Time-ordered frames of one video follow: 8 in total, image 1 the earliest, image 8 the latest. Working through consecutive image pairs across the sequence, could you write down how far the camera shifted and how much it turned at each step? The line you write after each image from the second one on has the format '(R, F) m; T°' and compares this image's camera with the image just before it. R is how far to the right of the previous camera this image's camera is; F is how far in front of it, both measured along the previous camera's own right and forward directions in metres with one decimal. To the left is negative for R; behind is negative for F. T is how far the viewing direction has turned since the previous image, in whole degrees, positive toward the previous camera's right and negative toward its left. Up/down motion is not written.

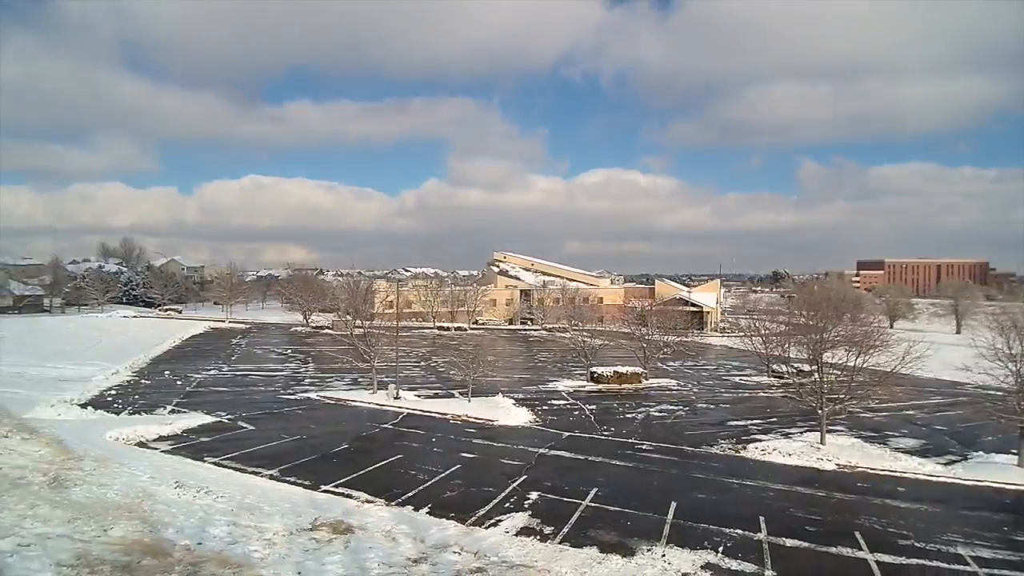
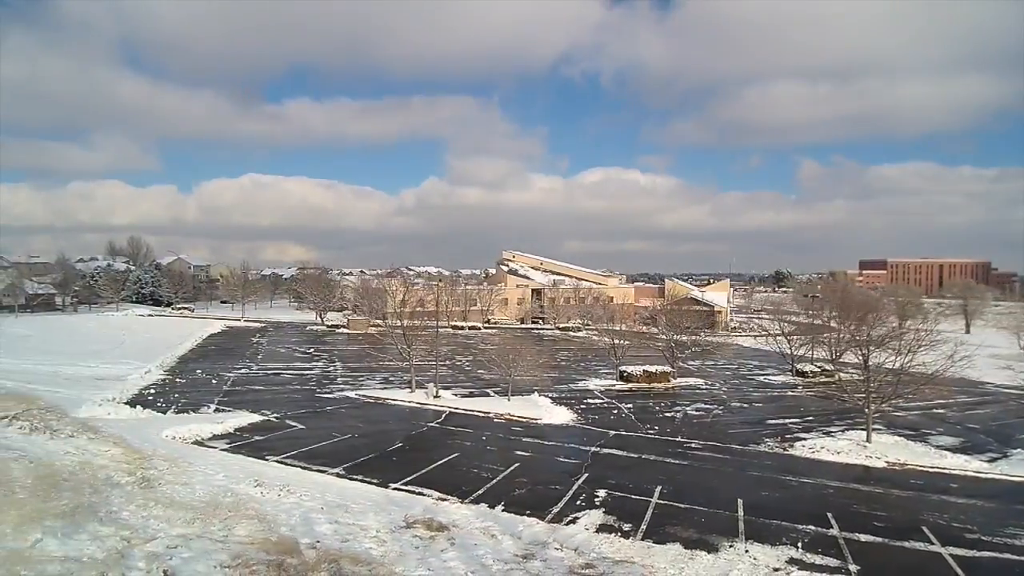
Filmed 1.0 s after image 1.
(-1.6, -0.1) m; 0°
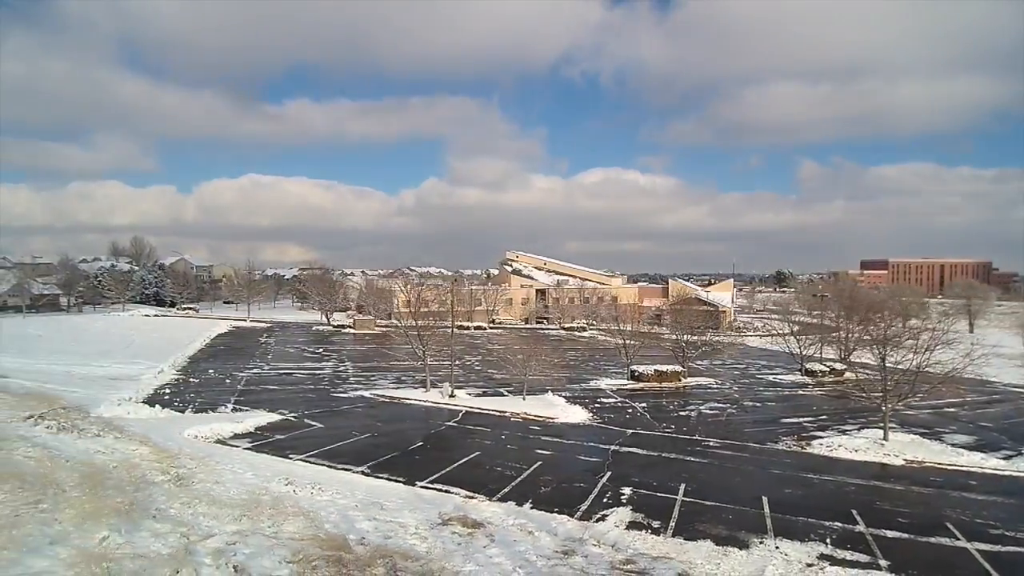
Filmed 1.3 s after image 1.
(-0.6, -0.1) m; 0°
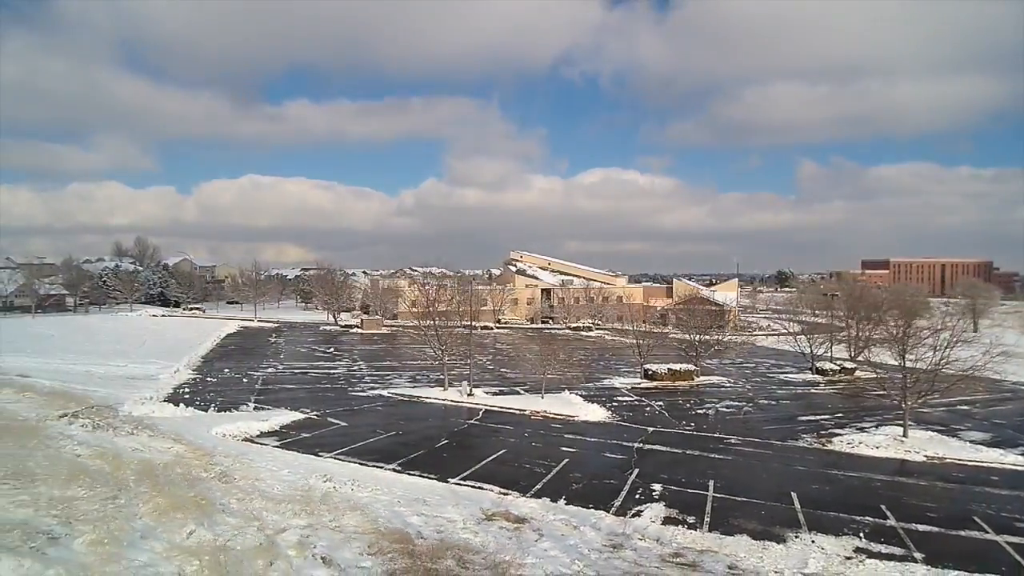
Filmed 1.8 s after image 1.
(-0.7, -0.1) m; 0°
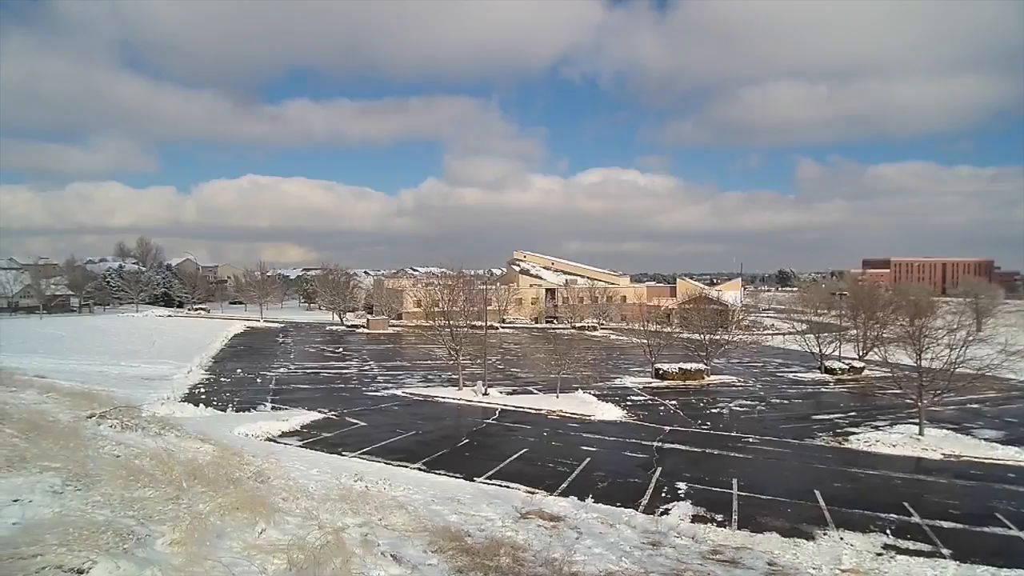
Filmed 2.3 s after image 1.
(-0.6, -0.1) m; 0°
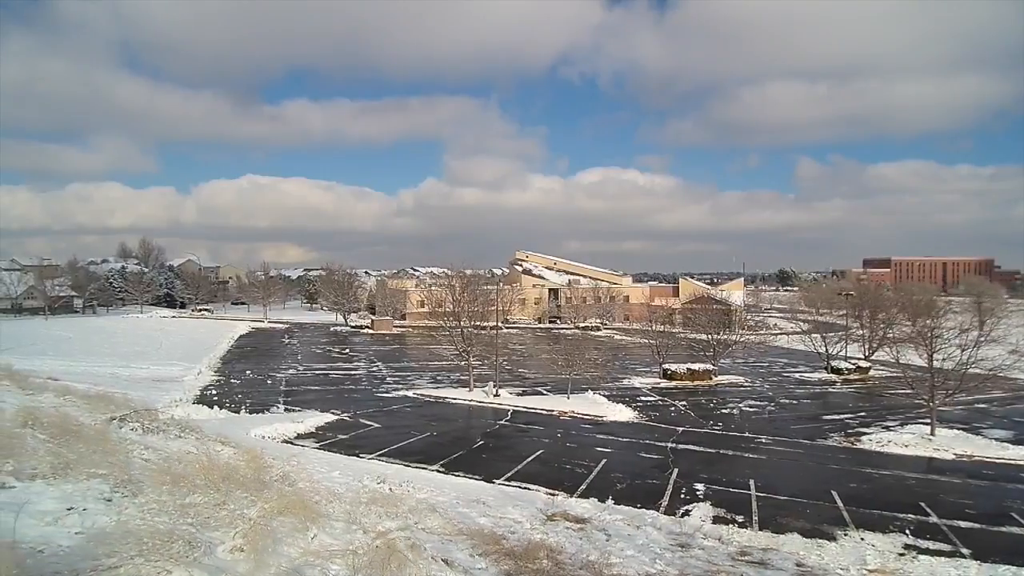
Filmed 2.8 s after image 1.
(-0.4, -0.1) m; 0°
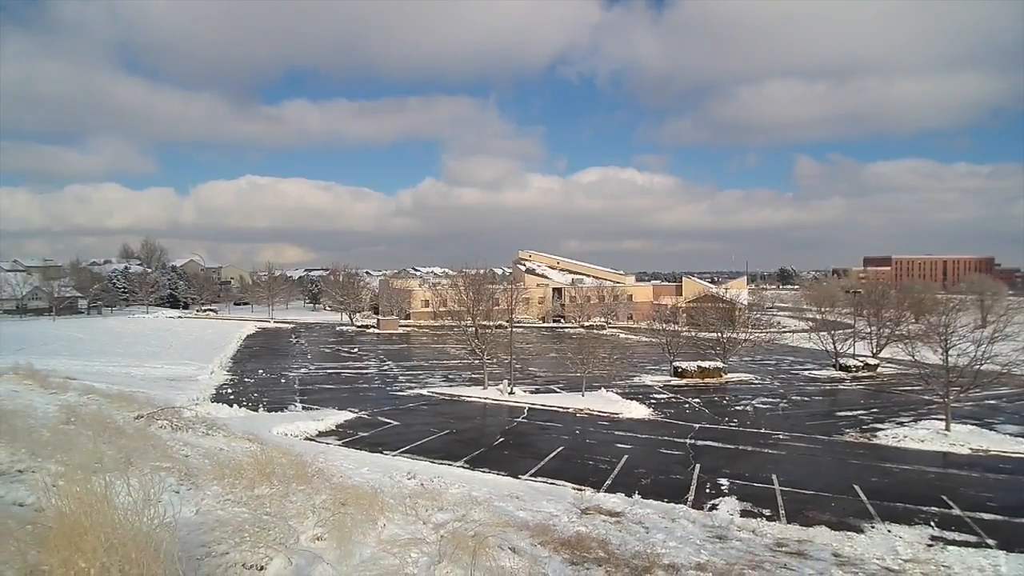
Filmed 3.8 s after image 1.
(-0.6, -0.1) m; 0°
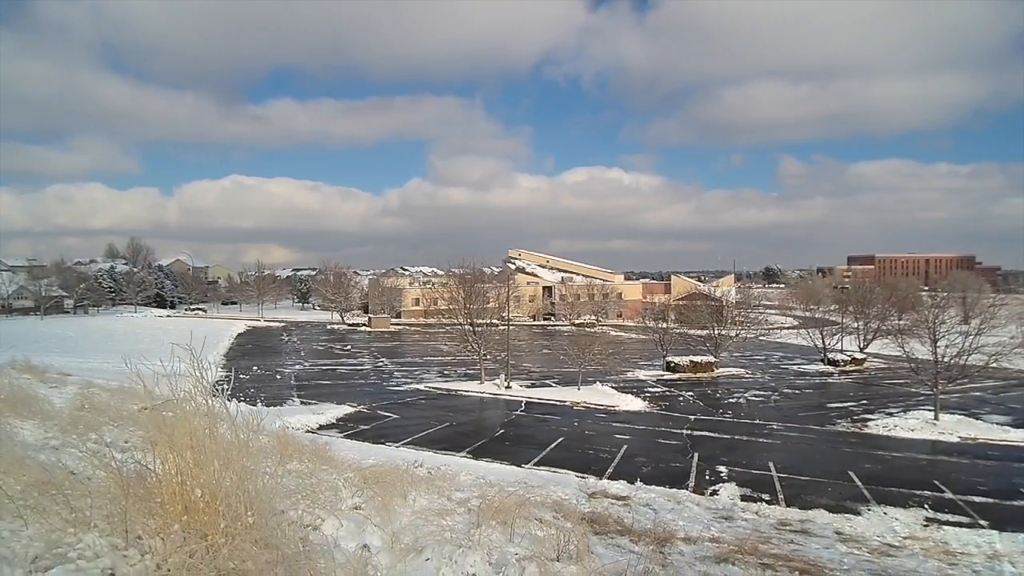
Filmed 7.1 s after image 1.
(-0.4, -0.2) m; +1°
